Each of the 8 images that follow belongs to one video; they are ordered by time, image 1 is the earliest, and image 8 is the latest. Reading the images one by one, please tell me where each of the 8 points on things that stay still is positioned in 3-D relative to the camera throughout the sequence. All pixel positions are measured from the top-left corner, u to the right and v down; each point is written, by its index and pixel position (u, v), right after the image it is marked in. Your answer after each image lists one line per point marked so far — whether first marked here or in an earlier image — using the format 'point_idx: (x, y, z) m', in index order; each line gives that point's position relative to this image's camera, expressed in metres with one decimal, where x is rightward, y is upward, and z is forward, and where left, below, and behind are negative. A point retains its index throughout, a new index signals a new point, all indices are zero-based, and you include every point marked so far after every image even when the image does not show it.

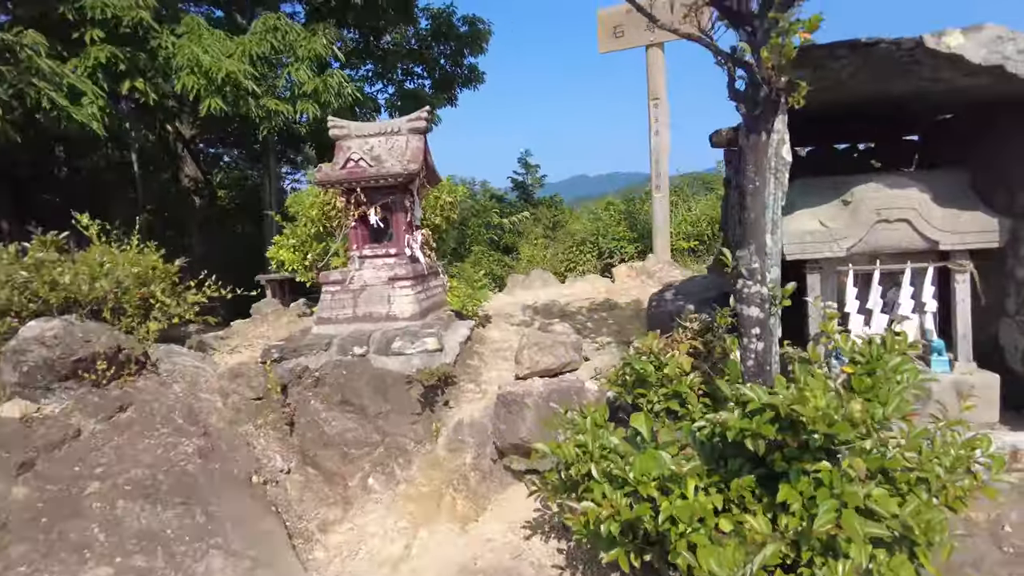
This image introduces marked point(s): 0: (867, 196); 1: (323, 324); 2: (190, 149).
0: (+1.2, +0.3, +1.9) m
1: (-1.0, -0.2, +3.0) m
2: (-4.3, +1.9, +7.9) m
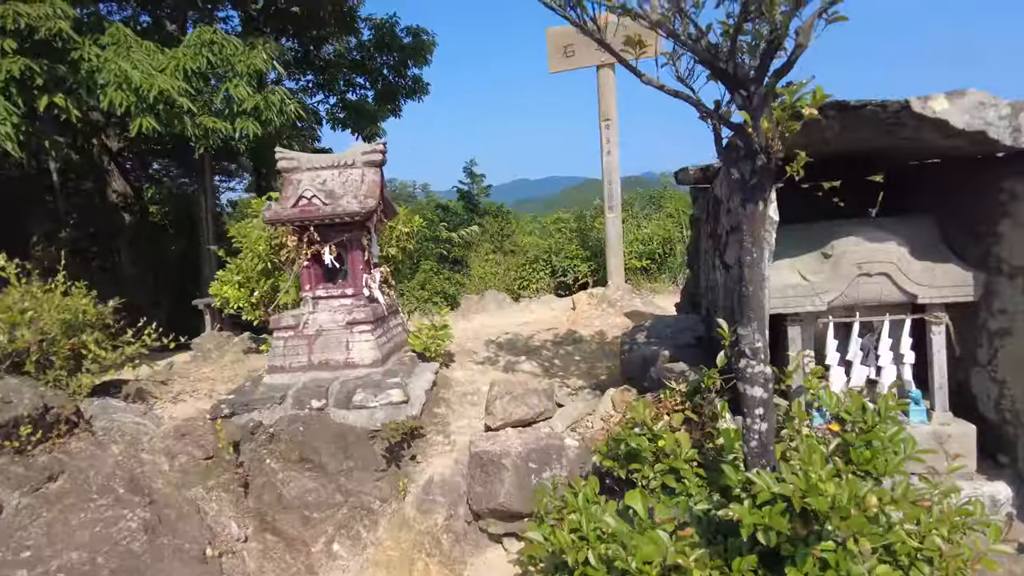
0: (+1.1, +0.1, +1.9) m
1: (-1.1, -0.4, +2.8) m
2: (-5.0, +1.6, +7.4) m
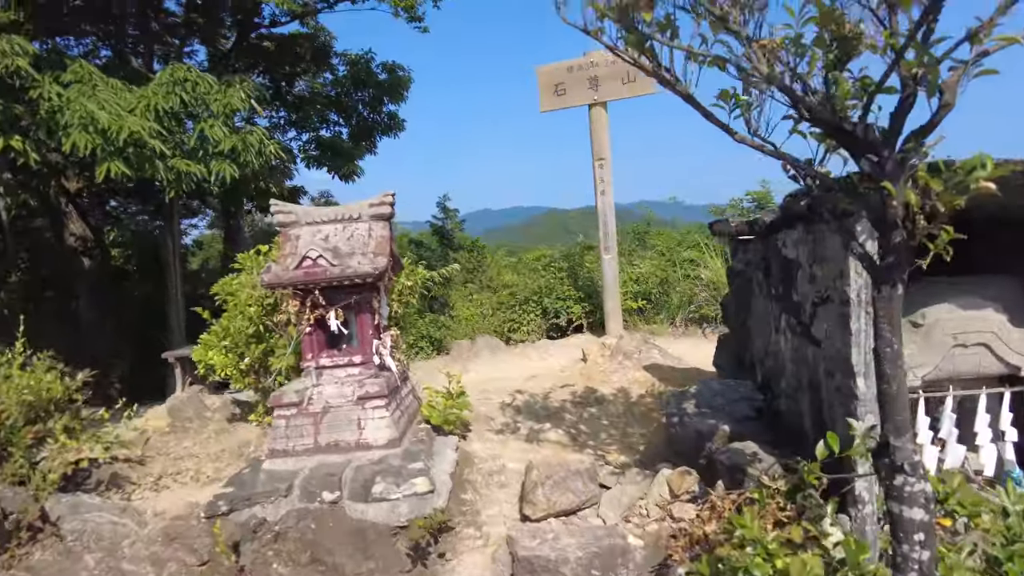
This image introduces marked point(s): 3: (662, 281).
0: (+1.3, -0.1, +1.7) m
1: (-1.0, -0.7, +2.4) m
2: (-5.1, +1.0, +6.9) m
3: (+1.5, +0.1, +5.9) m
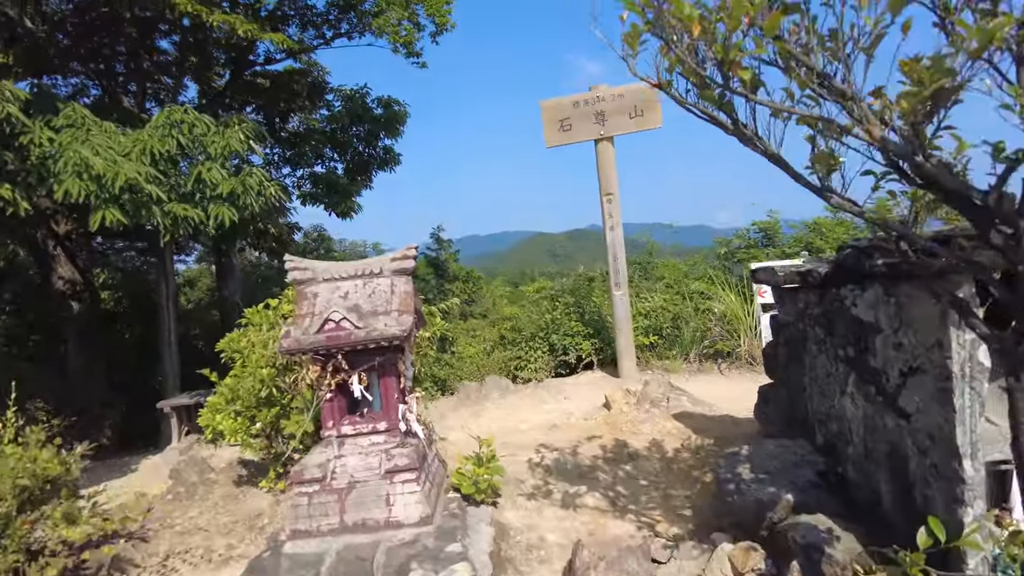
0: (+1.4, -0.3, +1.6) m
1: (-0.8, -0.9, +2.2) m
2: (-5.1, +0.5, +6.7) m
3: (+1.6, -0.3, +5.8) m
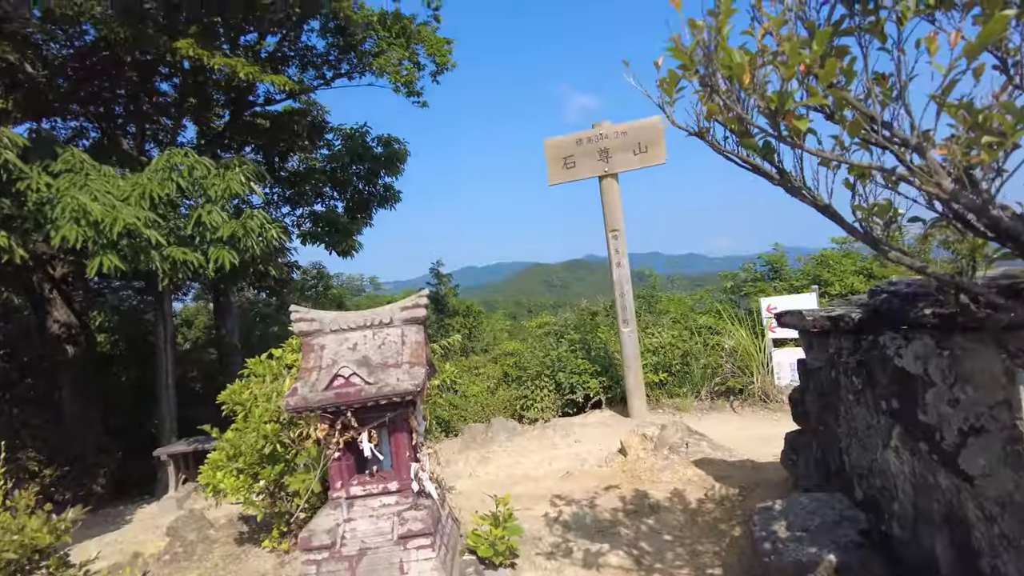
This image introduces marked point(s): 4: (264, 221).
0: (+1.5, -0.4, +1.5) m
1: (-0.7, -1.1, +2.1) m
2: (-5.0, 0.0, +6.6) m
3: (+1.6, -0.6, +5.6) m
4: (-2.1, +0.6, +5.1) m
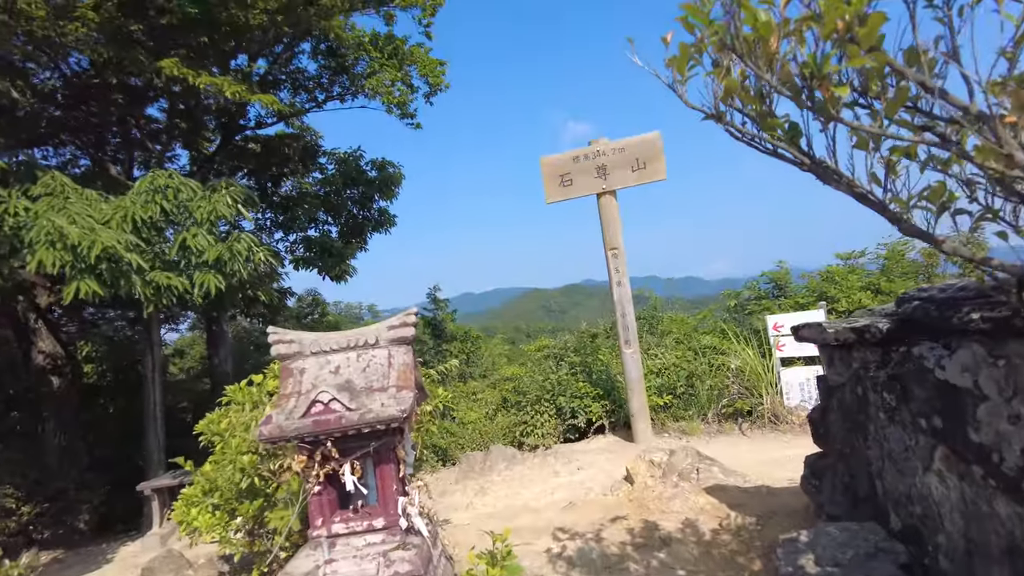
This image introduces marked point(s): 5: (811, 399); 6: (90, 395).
0: (+1.5, -0.4, +1.3) m
1: (-0.7, -1.2, +1.8) m
2: (-5.1, -0.3, +6.4) m
3: (+1.6, -0.8, +5.4) m
4: (-2.2, +0.4, +4.9) m
5: (+2.5, -0.9, +5.0) m
6: (-5.0, -1.3, +7.1) m
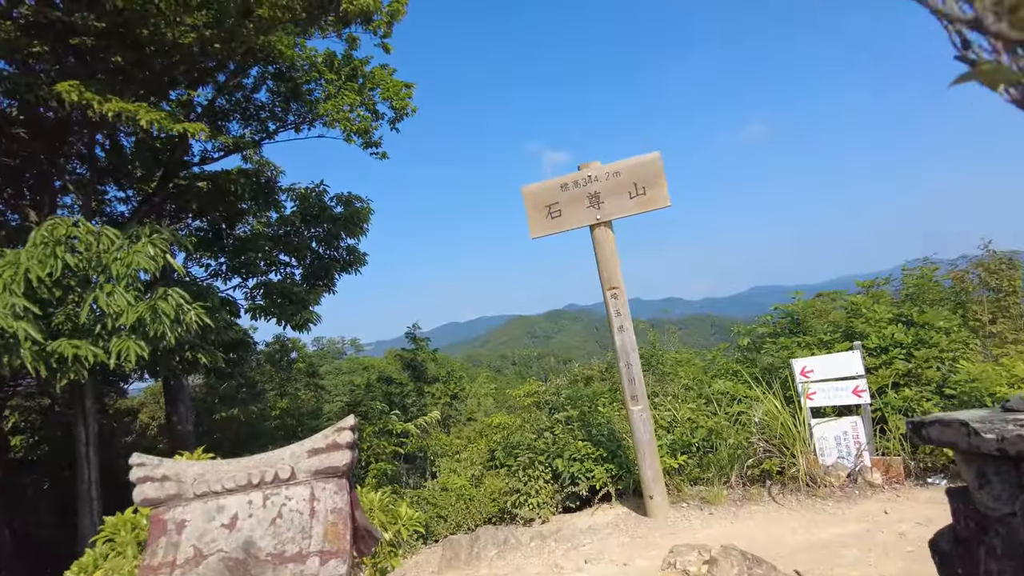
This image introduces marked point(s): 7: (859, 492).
0: (+1.5, -0.5, +0.6) m
1: (-0.7, -1.4, +1.0) m
2: (-5.2, -1.0, +5.5) m
3: (+1.5, -1.1, +4.7) m
4: (-2.3, -0.1, +4.1) m
5: (+2.4, -1.2, +4.3) m
6: (-5.1, -1.9, +6.1) m
7: (+2.4, -1.4, +4.1) m
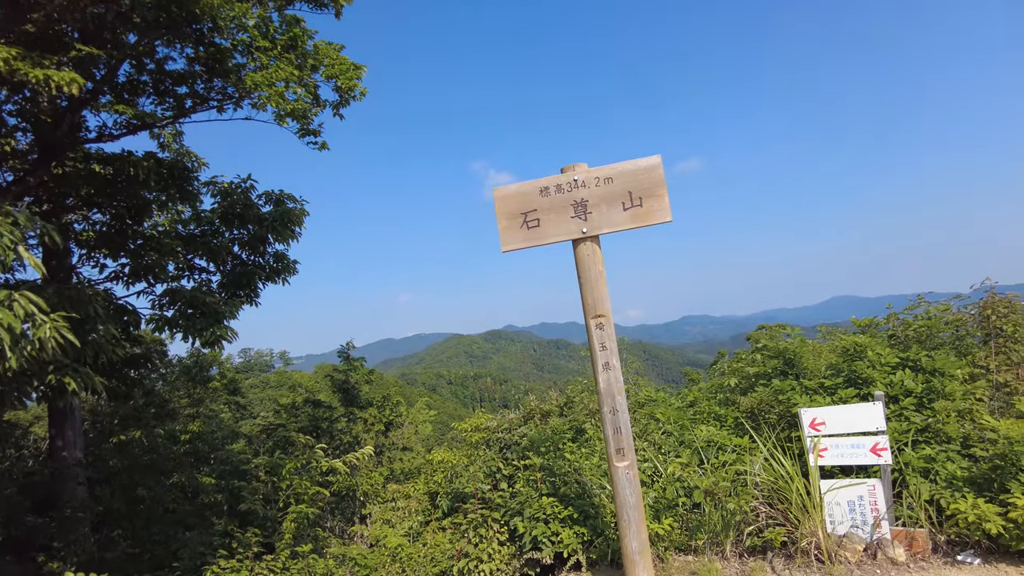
0: (+1.6, -0.6, -0.1) m
1: (-0.6, -1.4, +0.1) m
2: (-5.5, -0.9, +4.1) m
3: (+1.2, -1.3, +4.0) m
4: (-2.5, -0.1, +3.0) m
5: (+2.2, -1.5, +3.6) m
6: (-5.6, -1.9, +4.7) m
7: (+2.2, -1.7, +3.5) m
